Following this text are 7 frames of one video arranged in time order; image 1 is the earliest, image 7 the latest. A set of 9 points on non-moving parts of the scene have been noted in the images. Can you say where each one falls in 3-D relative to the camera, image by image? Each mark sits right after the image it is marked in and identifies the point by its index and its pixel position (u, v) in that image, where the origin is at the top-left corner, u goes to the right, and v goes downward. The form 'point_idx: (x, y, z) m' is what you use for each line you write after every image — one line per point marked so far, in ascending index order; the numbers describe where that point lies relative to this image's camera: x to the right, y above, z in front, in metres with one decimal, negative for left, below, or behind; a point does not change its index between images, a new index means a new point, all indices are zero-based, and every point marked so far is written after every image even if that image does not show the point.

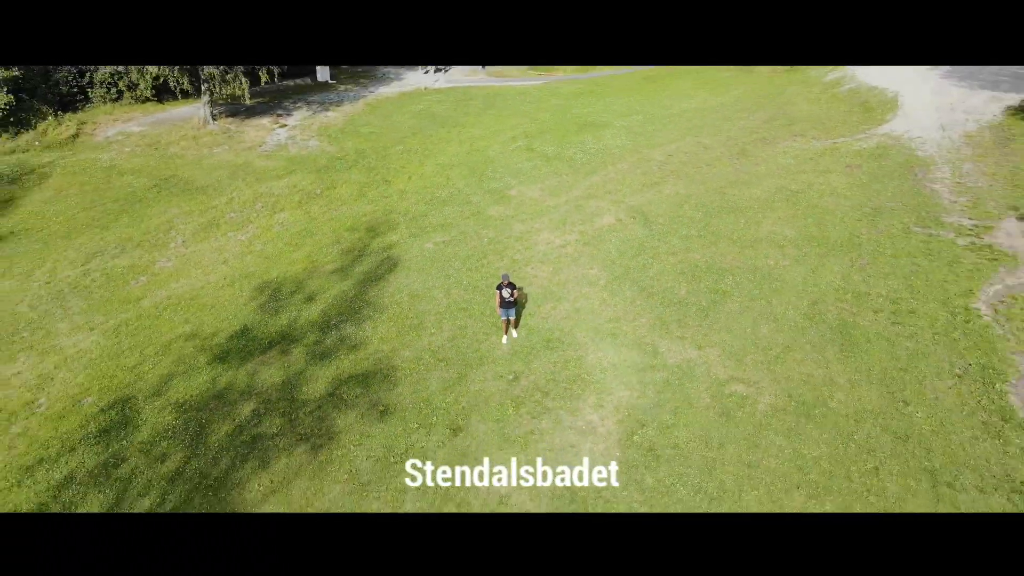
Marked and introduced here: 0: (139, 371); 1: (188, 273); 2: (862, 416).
0: (-5.4, -1.2, +11.2) m
1: (-6.1, +0.3, +14.4) m
2: (+4.2, -1.5, +9.2) m
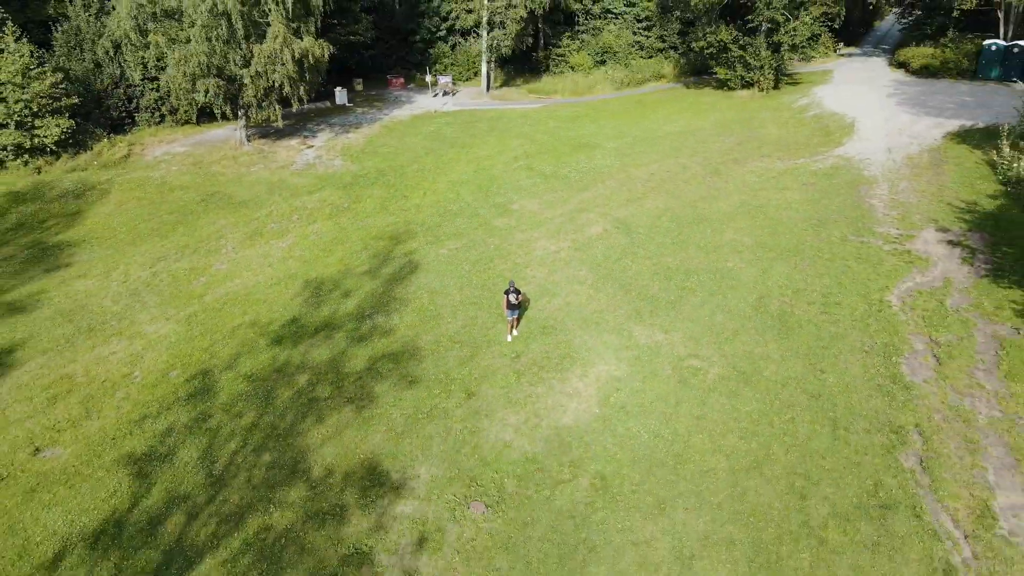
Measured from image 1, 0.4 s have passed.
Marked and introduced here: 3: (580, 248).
0: (-5.4, -1.1, +13.8) m
1: (-6.0, +0.3, +17.0) m
2: (+4.2, -1.4, +11.7) m
3: (+1.5, +0.9, +16.9) m
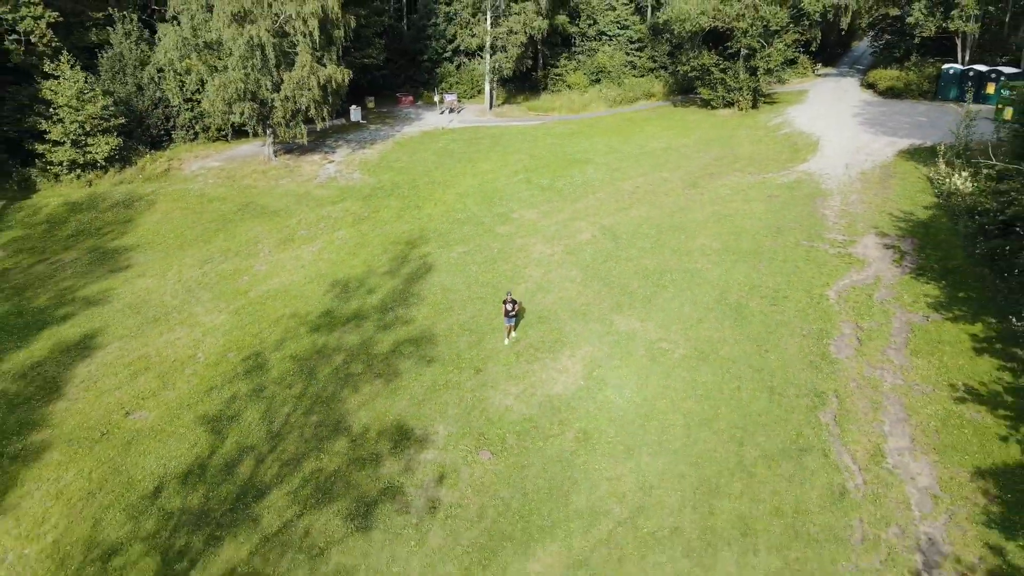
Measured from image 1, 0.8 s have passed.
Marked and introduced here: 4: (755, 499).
0: (-5.4, -1.0, +16.4) m
1: (-6.0, +0.4, +19.6) m
2: (+4.2, -1.3, +14.4) m
3: (+1.5, +0.9, +19.6) m
4: (+3.5, -3.0, +11.1) m
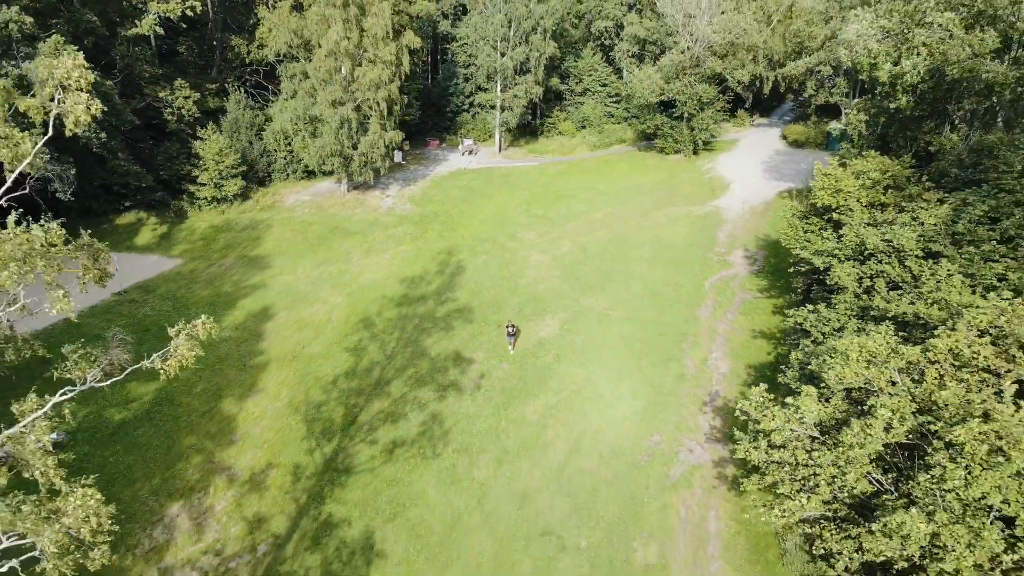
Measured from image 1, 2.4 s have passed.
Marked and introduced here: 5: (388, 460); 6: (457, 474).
0: (-5.2, -0.7, +27.4) m
1: (-5.8, +0.6, +30.6) m
2: (+4.4, -1.0, +25.3) m
3: (+1.7, +1.2, +30.6) m
4: (+3.7, -2.6, +22.0) m
5: (-3.1, -4.4, +19.2) m
6: (-1.3, -4.5, +18.8) m
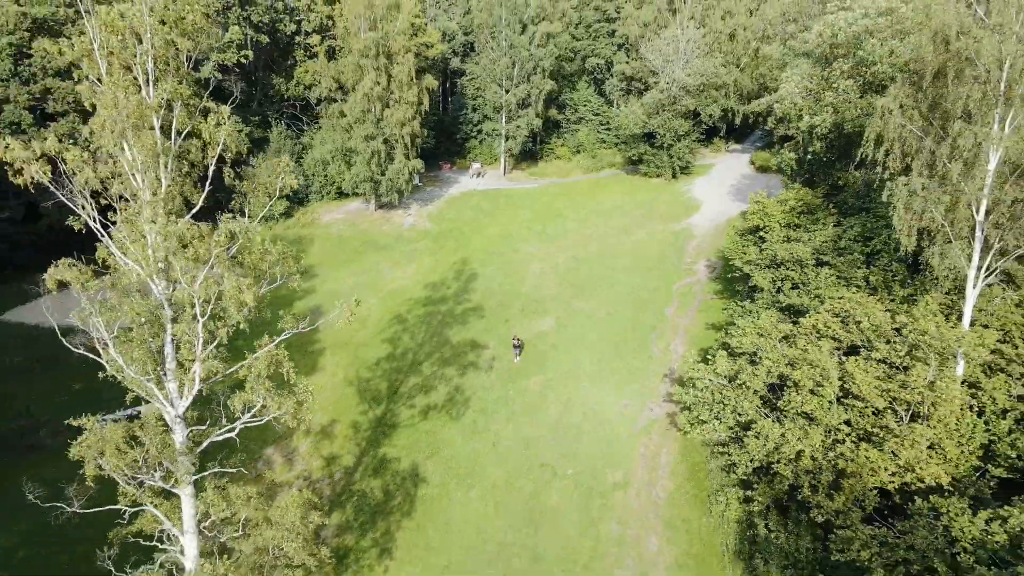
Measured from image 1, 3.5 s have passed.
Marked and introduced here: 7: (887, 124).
0: (-5.0, -0.9, +33.8) m
1: (-5.6, +0.4, +37.0) m
2: (+4.6, -1.1, +31.7) m
3: (+1.9, +1.0, +37.0) m
4: (+3.9, -2.7, +28.3) m
5: (-2.9, -4.4, +25.6) m
6: (-1.1, -4.5, +25.2) m
7: (+8.7, +3.8, +17.6) m
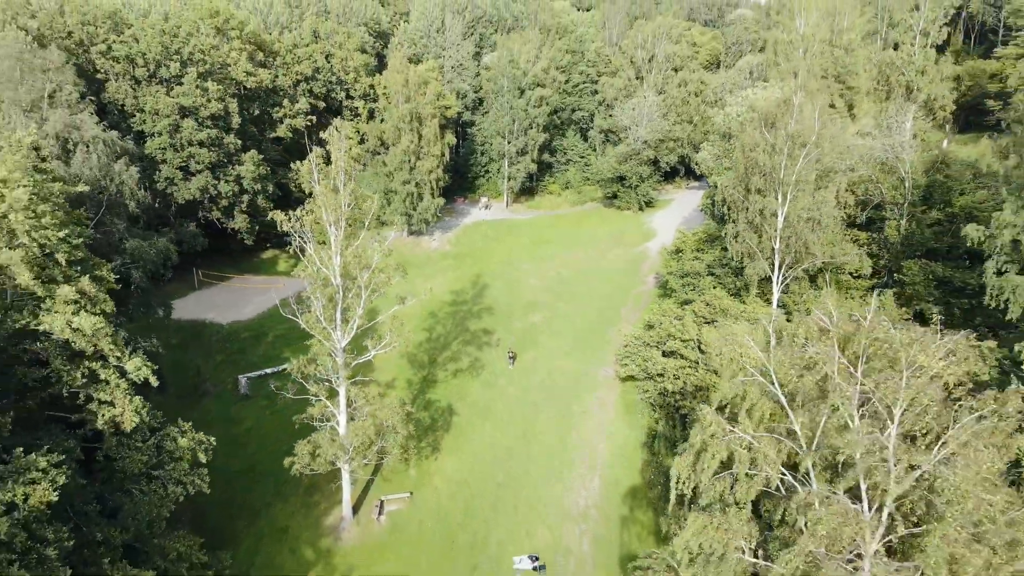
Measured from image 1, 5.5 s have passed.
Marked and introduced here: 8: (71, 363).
0: (-4.9, -1.2, +46.8) m
1: (-5.5, 0.0, +50.1) m
2: (+4.7, -1.4, +44.7) m
3: (+2.0, +0.5, +50.0) m
4: (+3.9, -2.9, +41.3) m
5: (-2.9, -4.5, +38.5) m
6: (-1.1, -4.7, +38.1) m
7: (+8.7, +3.8, +30.7) m
8: (-10.6, -1.8, +18.4) m
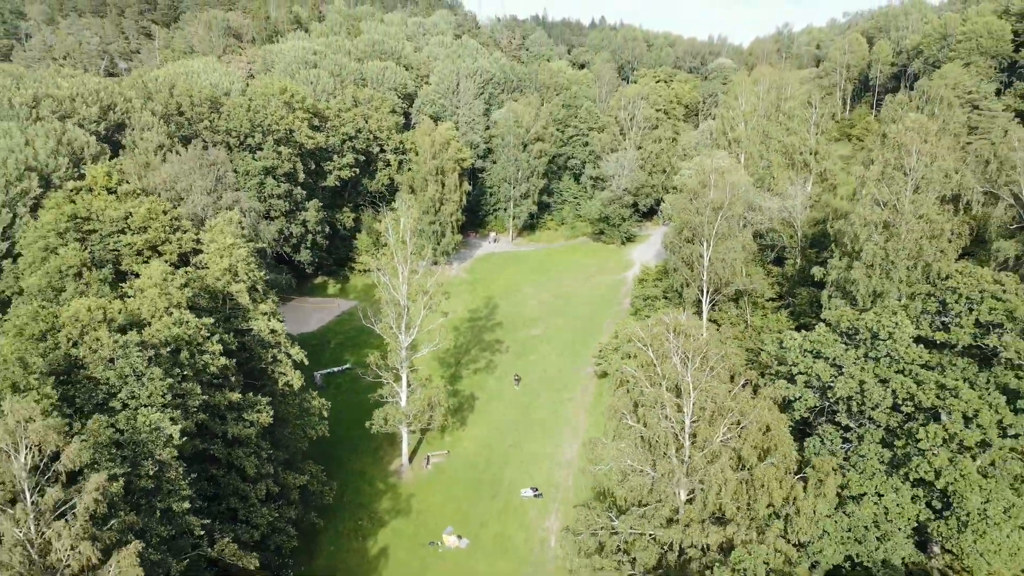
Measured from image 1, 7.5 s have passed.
0: (-4.5, -2.8, +59.6) m
1: (-5.1, -1.6, +62.9) m
2: (+5.1, -2.9, +57.5) m
3: (+2.4, -1.1, +62.9) m
4: (+4.3, -4.3, +54.1) m
5: (-2.4, -5.8, +51.2) m
6: (-0.7, -6.0, +50.8) m
7: (+9.2, +2.7, +43.6) m
8: (-10.2, -2.5, +31.3) m
